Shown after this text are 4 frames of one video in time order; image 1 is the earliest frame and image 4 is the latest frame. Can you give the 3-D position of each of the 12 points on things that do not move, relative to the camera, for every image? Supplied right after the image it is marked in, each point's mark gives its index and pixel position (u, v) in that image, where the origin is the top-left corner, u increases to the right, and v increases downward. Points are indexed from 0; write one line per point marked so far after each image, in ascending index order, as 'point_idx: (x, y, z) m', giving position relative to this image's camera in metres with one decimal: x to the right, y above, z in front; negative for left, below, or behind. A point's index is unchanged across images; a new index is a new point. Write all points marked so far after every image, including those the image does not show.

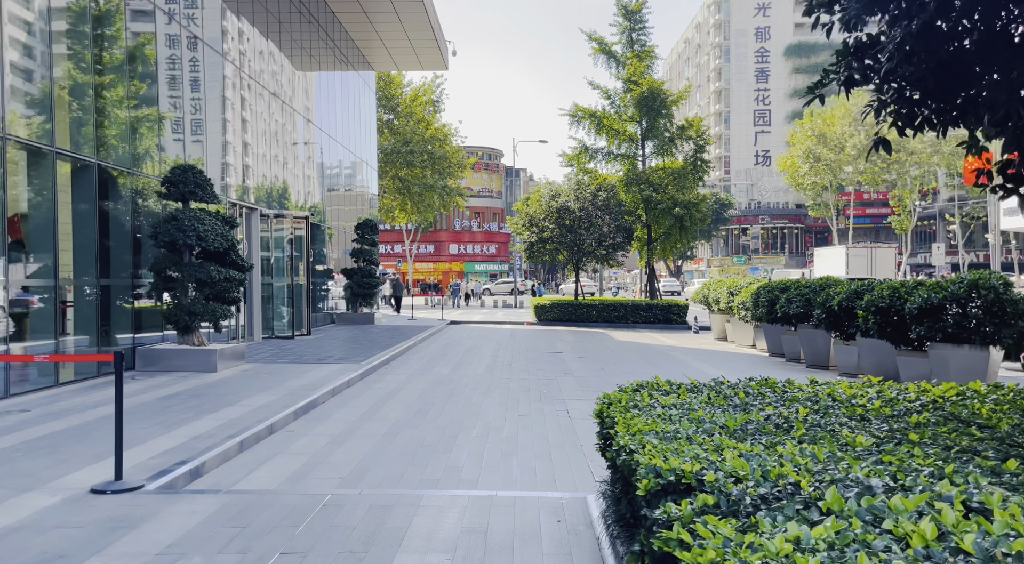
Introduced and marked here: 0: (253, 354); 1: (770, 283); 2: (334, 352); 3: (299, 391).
0: (-5.3, -1.5, +14.1) m
1: (+6.3, 0.0, +16.6) m
2: (-4.0, -1.6, +15.4) m
3: (-3.1, -1.6, +10.1) m
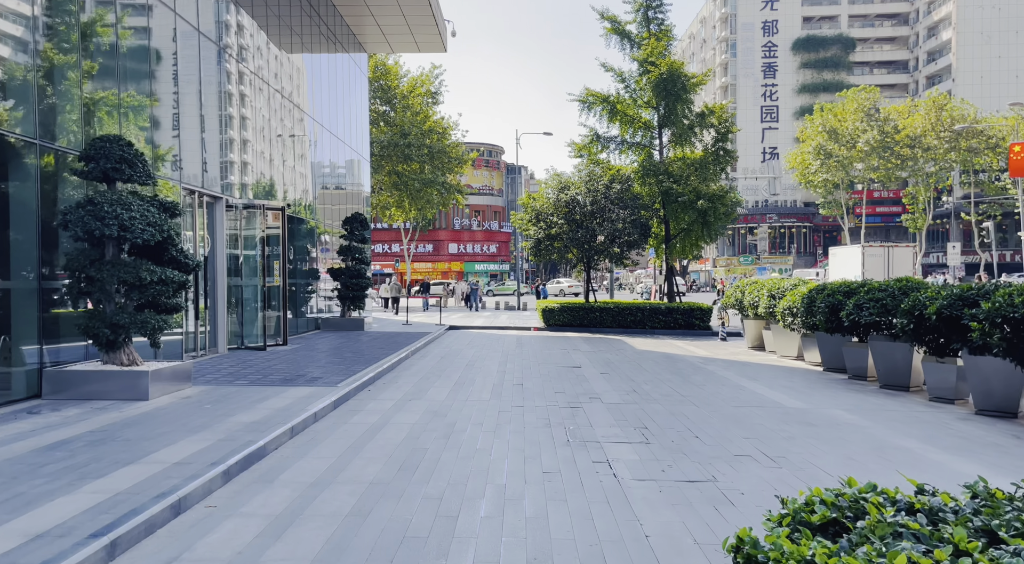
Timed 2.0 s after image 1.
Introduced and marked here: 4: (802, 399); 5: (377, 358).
0: (-5.1, -1.5, +11.5) m
1: (+6.5, -0.1, +14.0) m
2: (-3.8, -1.6, +12.8) m
3: (-2.9, -1.6, +7.5) m
4: (+4.7, -1.9, +11.0) m
5: (-3.0, -1.7, +15.2) m
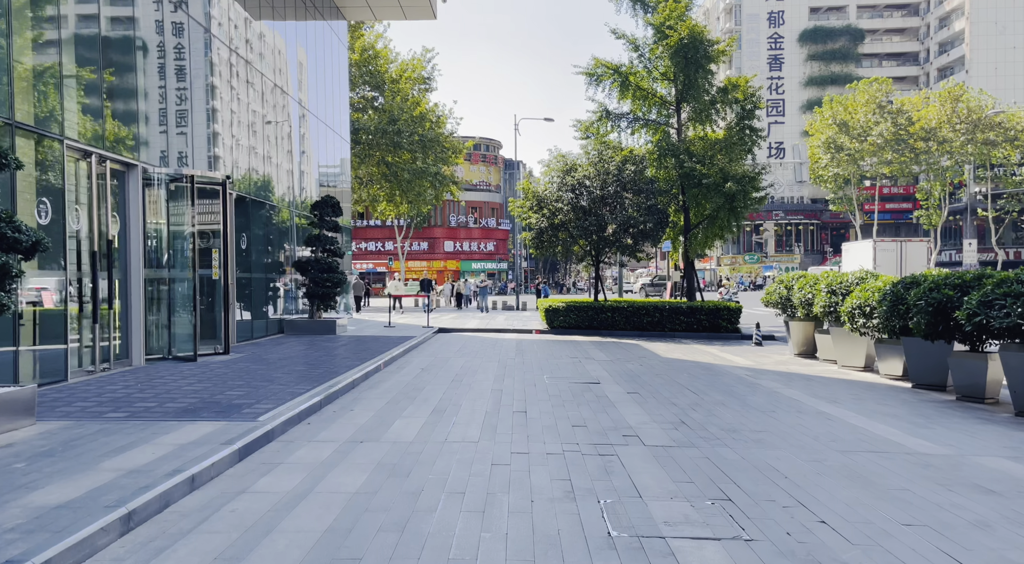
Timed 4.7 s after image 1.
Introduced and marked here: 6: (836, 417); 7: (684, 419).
0: (-5.1, -1.4, +8.1) m
1: (+6.5, +0.1, +10.7) m
2: (-3.8, -1.5, +9.4) m
3: (-2.9, -1.5, +4.1) m
4: (+4.6, -1.7, +7.7) m
5: (-3.0, -1.5, +11.8) m
6: (+4.2, -1.7, +8.8) m
7: (+2.1, -1.7, +8.6) m
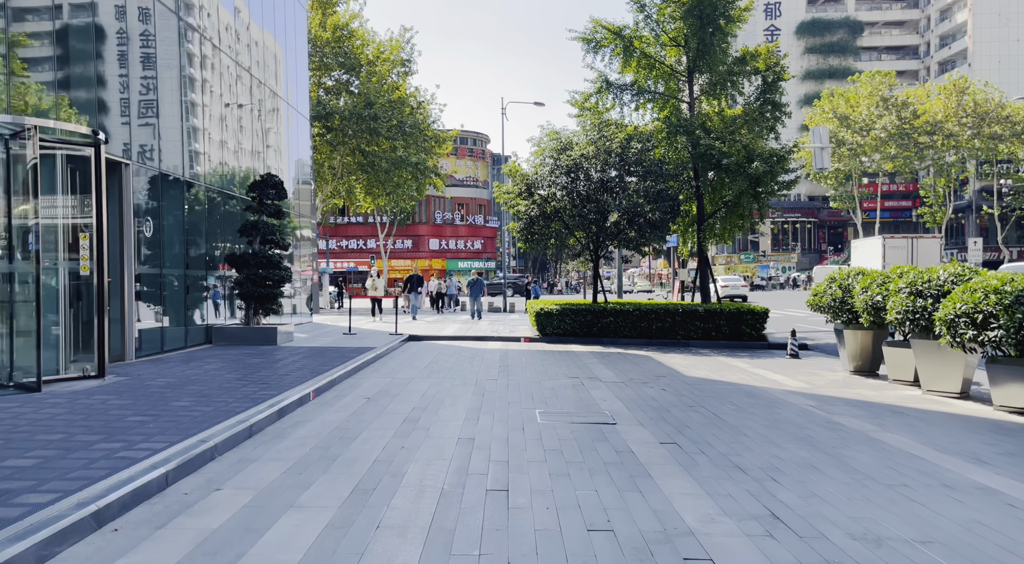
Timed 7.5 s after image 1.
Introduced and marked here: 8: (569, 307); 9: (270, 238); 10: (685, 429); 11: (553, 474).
0: (-5.3, -1.3, +4.5) m
1: (+6.2, +0.1, +7.2) m
2: (-4.0, -1.4, +5.8) m
3: (-3.1, -1.4, +0.5) m
4: (+4.5, -1.7, +4.2) m
5: (-3.3, -1.5, +8.2) m
6: (+3.9, -1.7, +5.4) m
7: (+1.9, -1.7, +5.1) m
8: (+1.6, -0.7, +19.8) m
9: (-6.0, +1.1, +17.5) m
10: (+2.0, -1.7, +7.9) m
11: (+0.3, -1.6, +5.9) m
